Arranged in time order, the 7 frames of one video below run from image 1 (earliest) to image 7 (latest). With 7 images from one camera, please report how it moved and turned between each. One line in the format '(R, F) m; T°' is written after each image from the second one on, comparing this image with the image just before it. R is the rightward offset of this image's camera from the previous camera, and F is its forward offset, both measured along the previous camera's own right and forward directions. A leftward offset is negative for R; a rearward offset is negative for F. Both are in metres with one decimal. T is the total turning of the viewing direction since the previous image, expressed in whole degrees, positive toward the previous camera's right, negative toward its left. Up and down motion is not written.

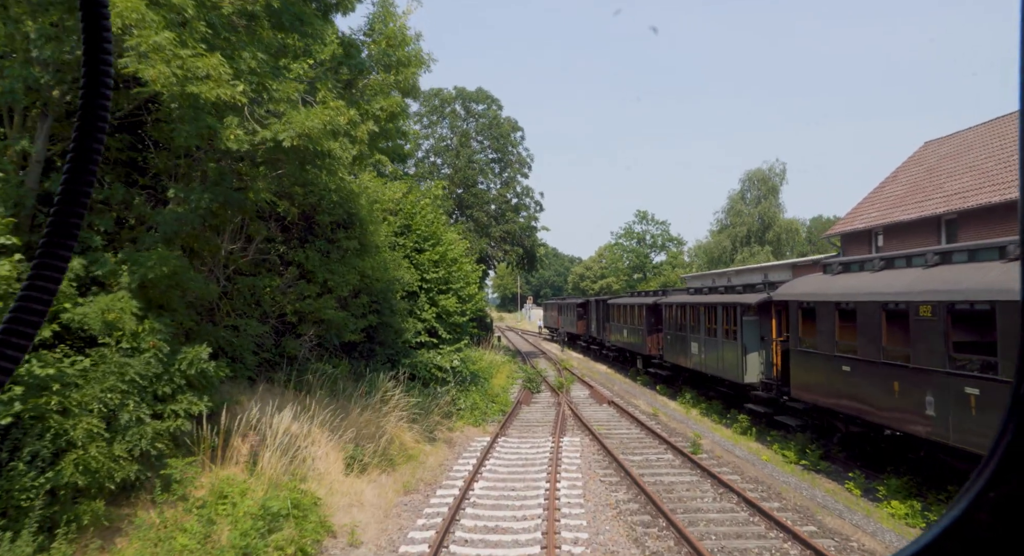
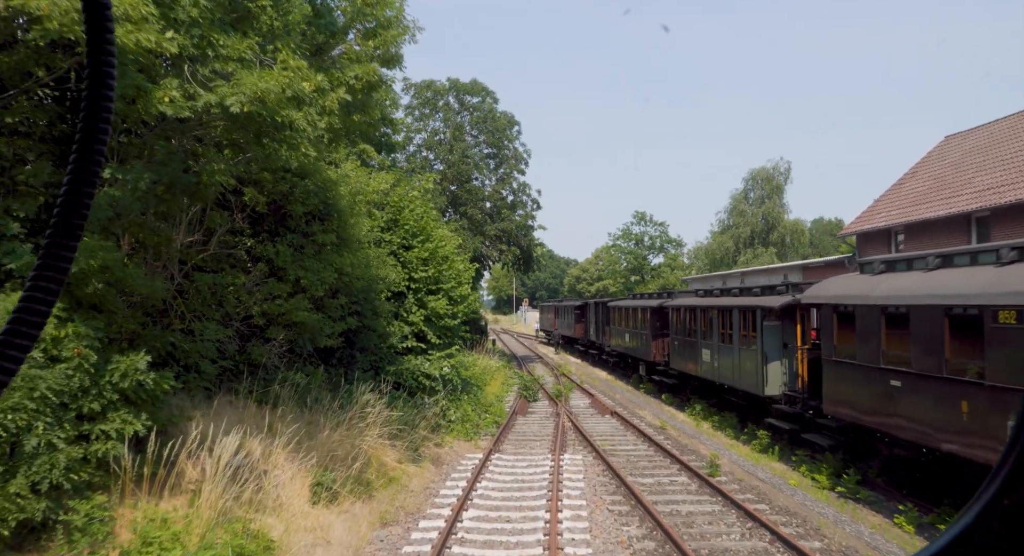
(0.0, +1.3) m; 0°
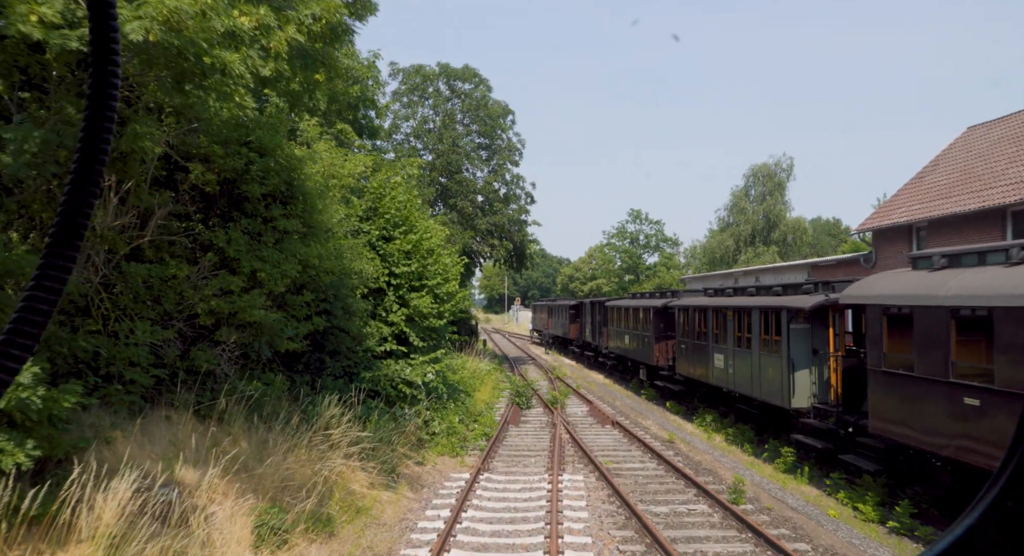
(0.0, +1.5) m; +1°
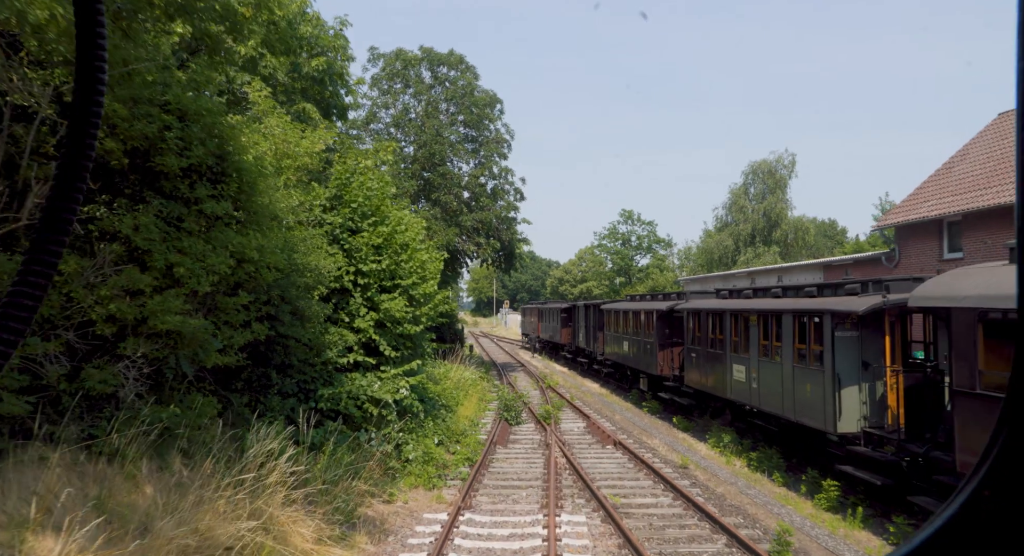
(0.0, +1.9) m; +1°
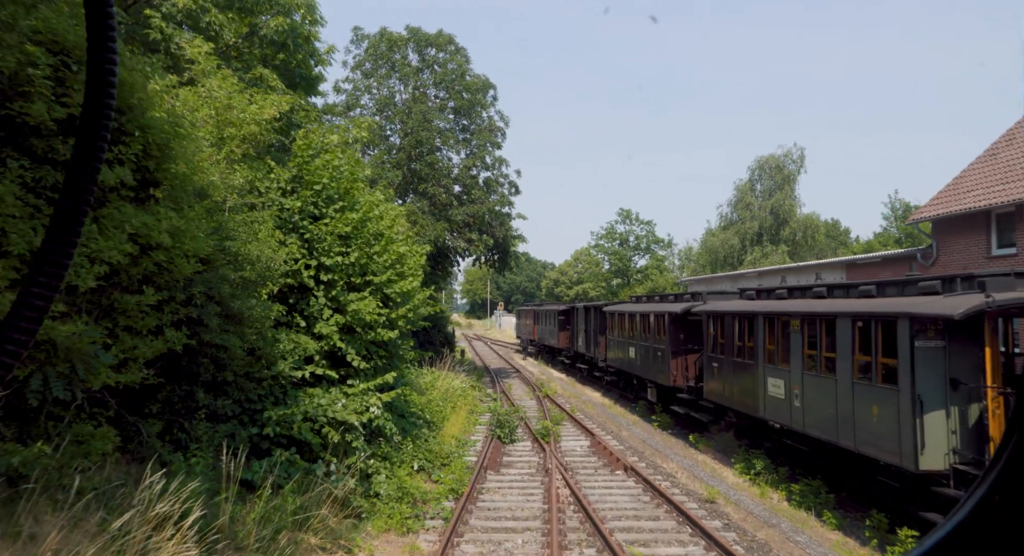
(0.0, +1.9) m; 0°
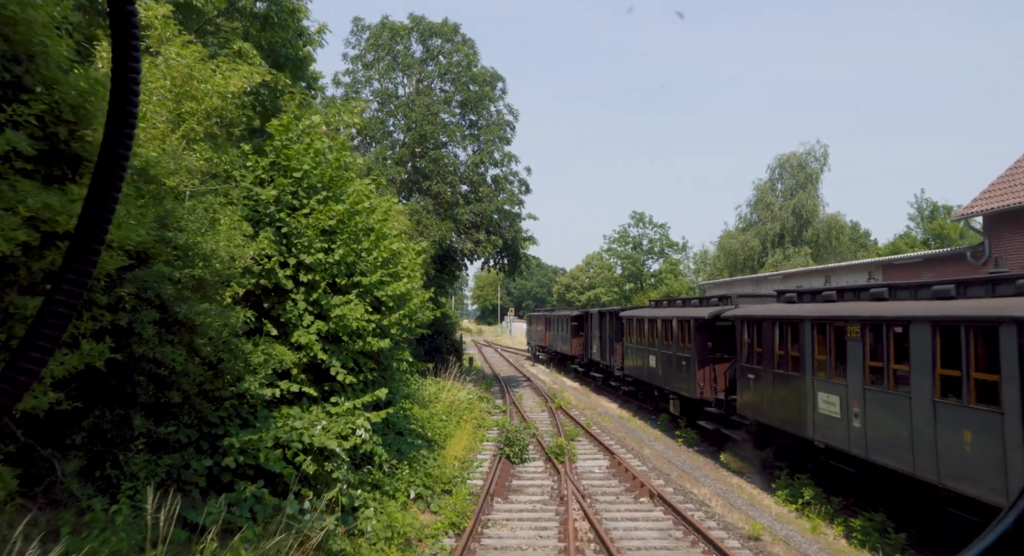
(0.0, +1.3) m; -1°
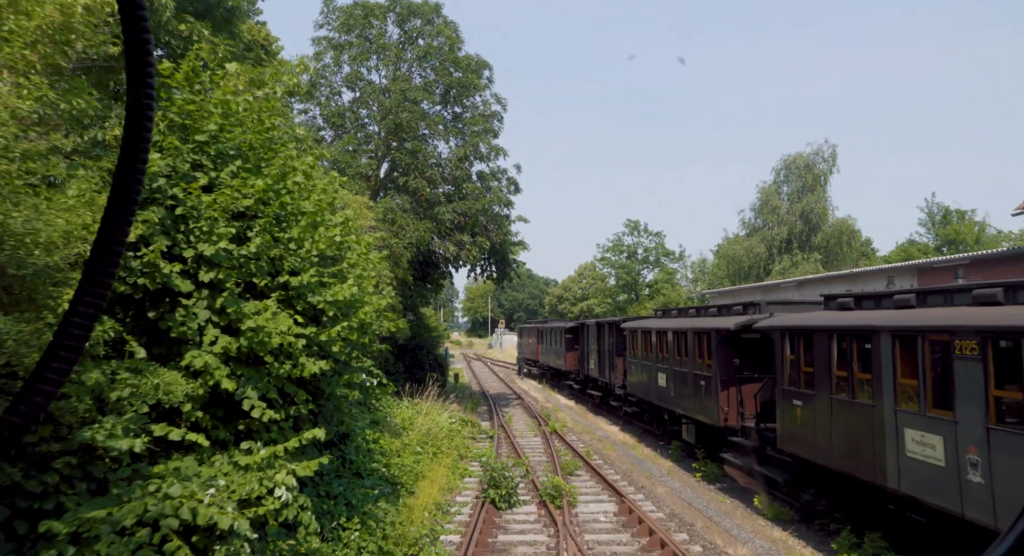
(+0.1, +2.3) m; +1°
